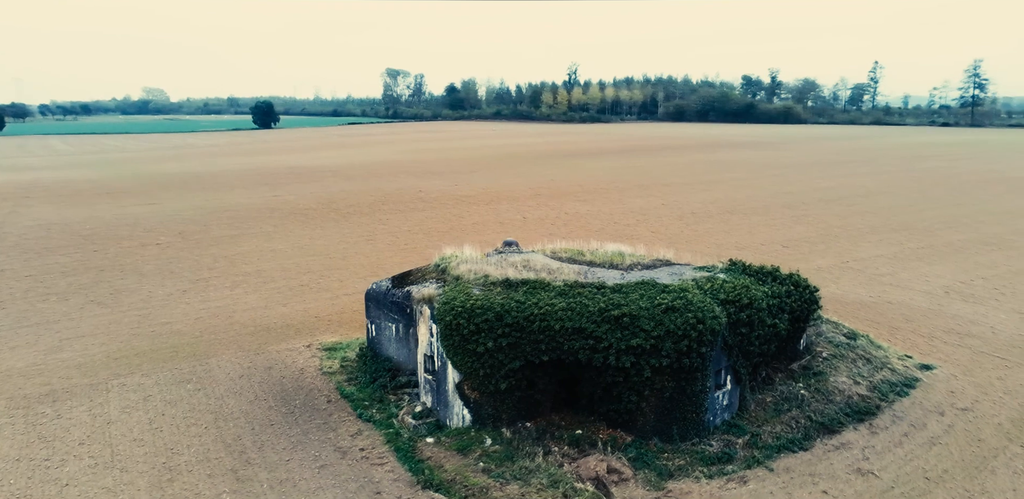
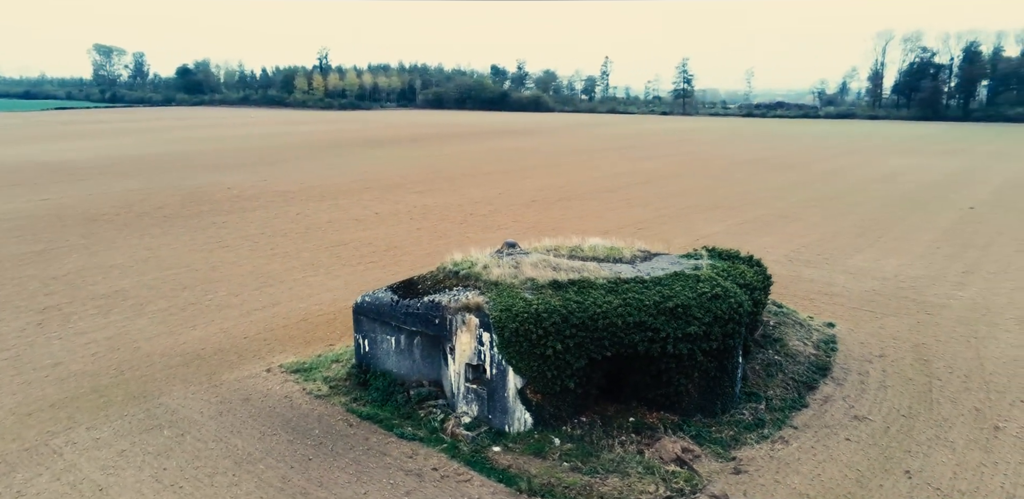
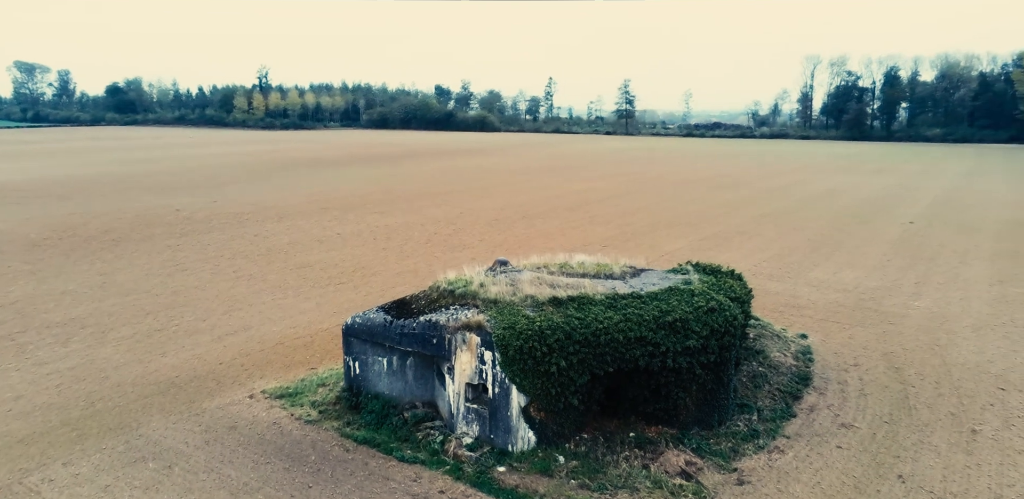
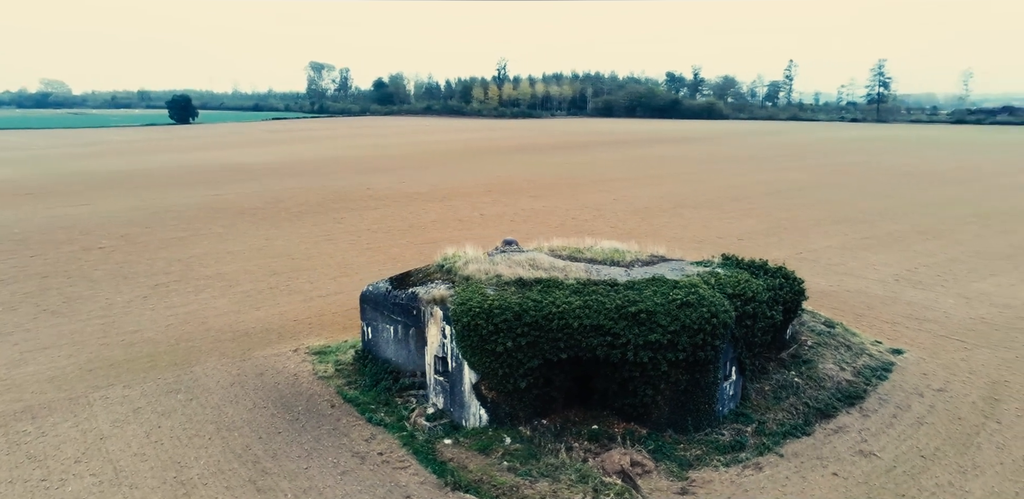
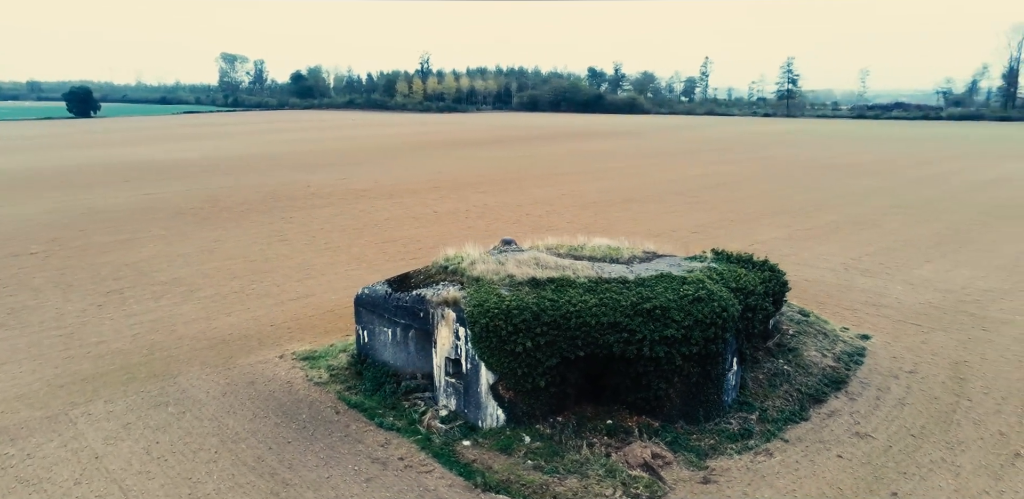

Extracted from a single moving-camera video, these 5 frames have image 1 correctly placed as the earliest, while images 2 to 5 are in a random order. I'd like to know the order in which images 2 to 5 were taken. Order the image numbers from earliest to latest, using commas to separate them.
4, 5, 2, 3
